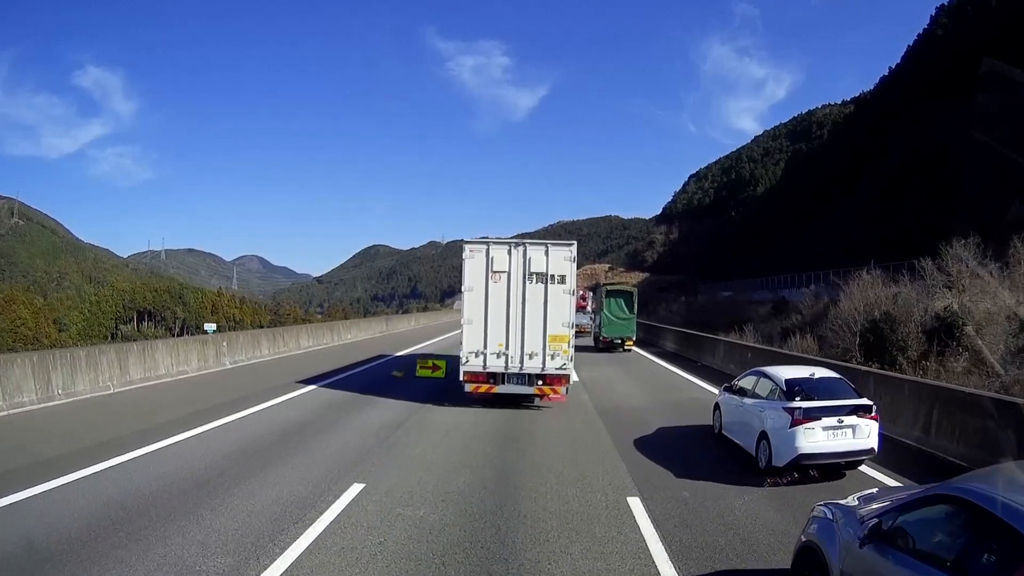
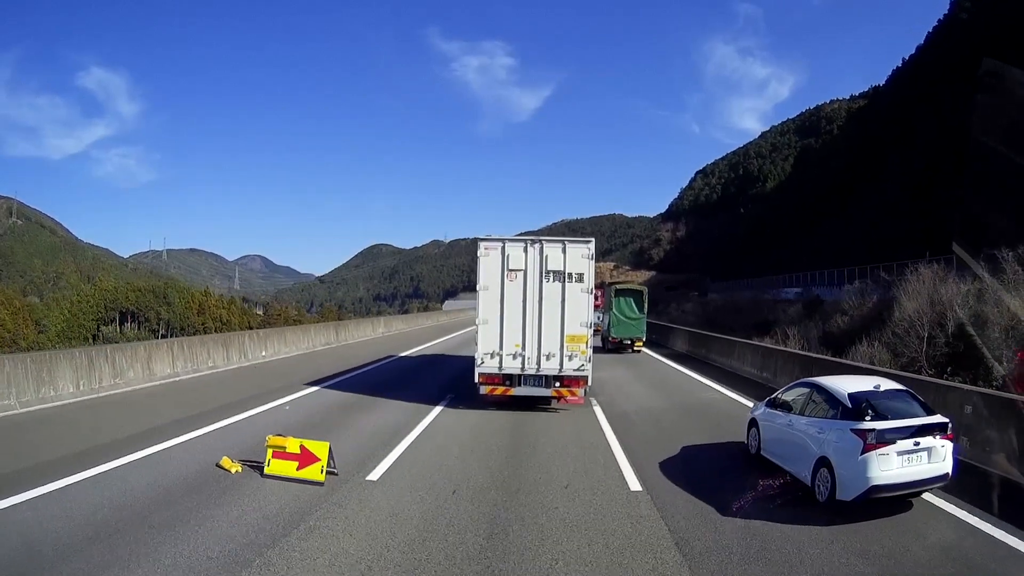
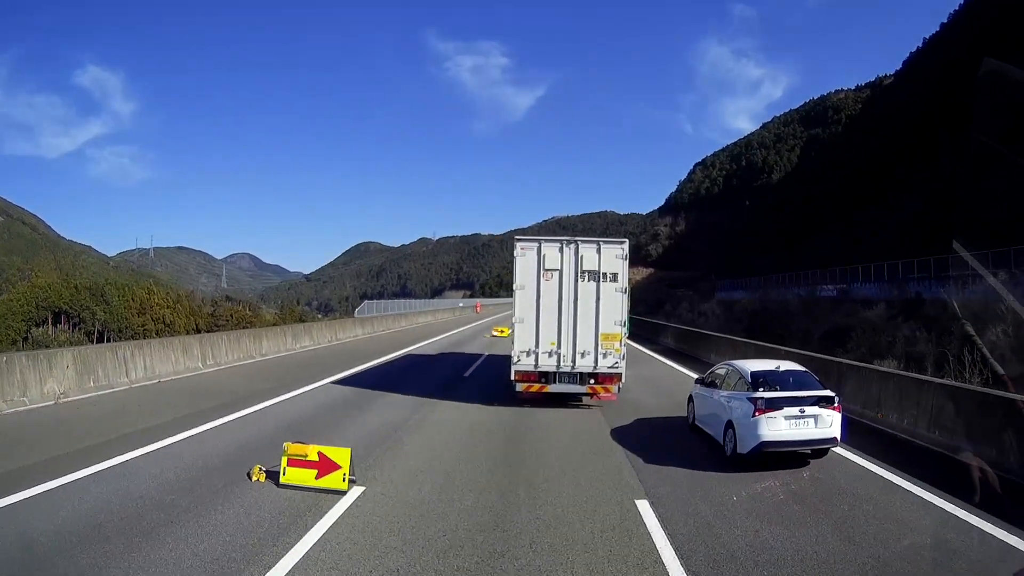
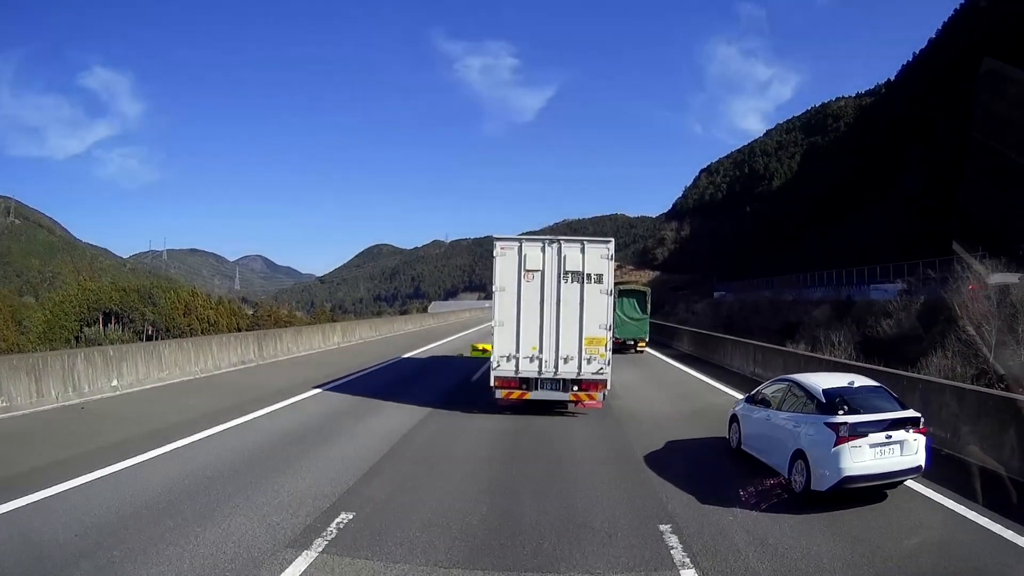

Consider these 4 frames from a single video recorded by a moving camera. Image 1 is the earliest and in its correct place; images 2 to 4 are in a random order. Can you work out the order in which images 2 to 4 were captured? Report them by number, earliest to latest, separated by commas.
2, 4, 3
